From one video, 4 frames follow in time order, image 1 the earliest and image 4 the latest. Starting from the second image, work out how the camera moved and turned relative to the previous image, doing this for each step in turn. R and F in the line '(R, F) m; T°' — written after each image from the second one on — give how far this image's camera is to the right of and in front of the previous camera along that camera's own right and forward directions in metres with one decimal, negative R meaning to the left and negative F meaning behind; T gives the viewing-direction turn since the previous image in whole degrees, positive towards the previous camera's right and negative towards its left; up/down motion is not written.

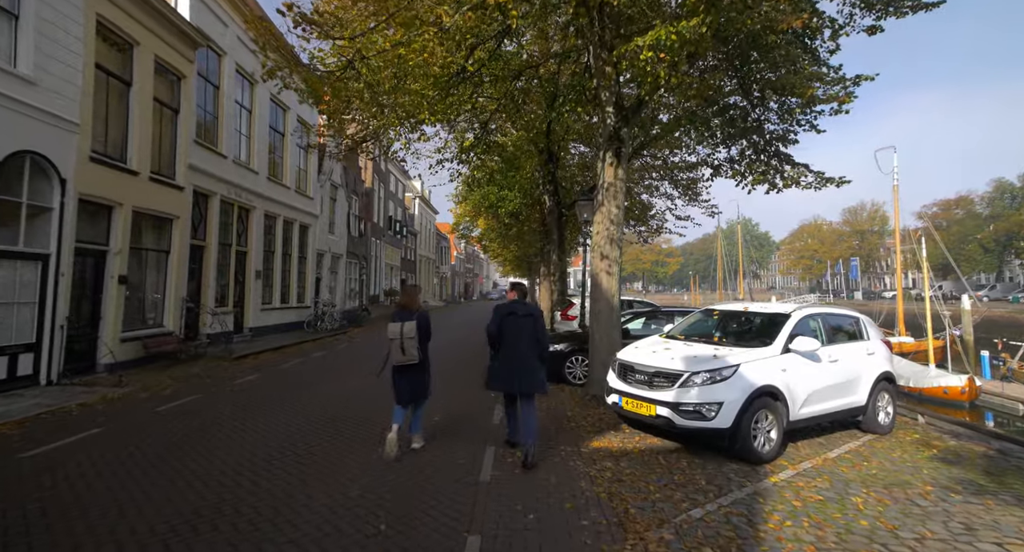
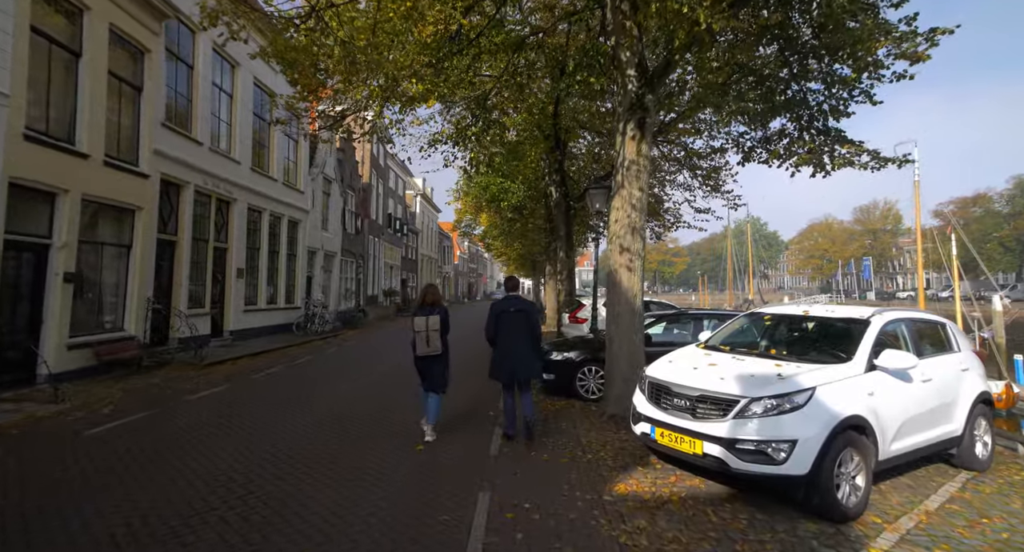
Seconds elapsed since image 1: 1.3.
(0.0, +1.2) m; -1°
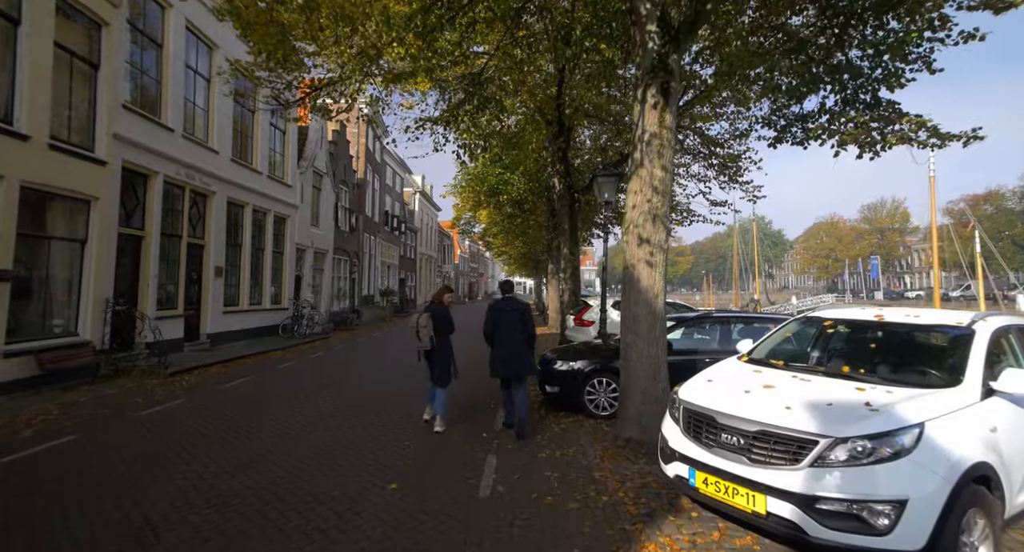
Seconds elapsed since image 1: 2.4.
(0.0, +1.0) m; 0°
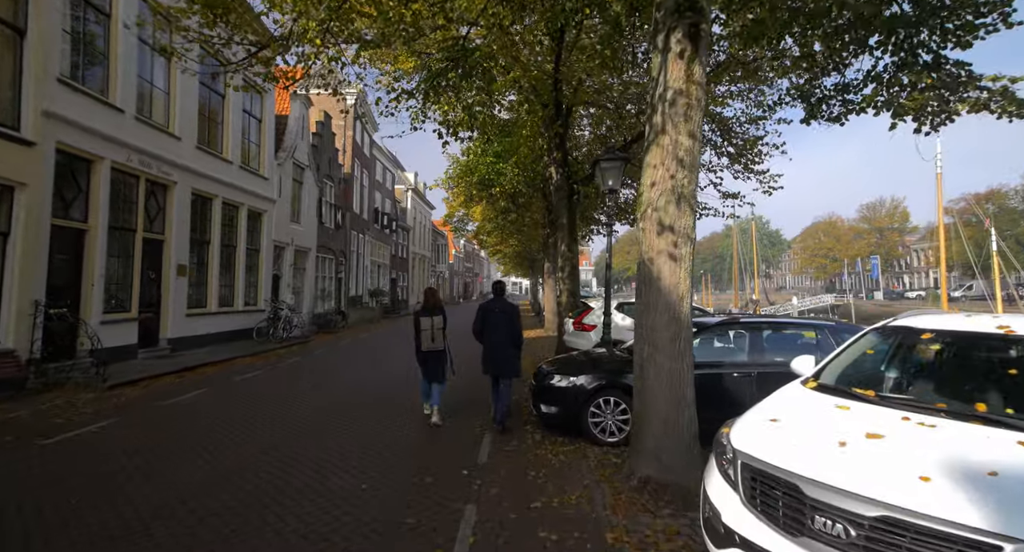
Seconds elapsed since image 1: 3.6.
(+0.1, +1.1) m; 0°
